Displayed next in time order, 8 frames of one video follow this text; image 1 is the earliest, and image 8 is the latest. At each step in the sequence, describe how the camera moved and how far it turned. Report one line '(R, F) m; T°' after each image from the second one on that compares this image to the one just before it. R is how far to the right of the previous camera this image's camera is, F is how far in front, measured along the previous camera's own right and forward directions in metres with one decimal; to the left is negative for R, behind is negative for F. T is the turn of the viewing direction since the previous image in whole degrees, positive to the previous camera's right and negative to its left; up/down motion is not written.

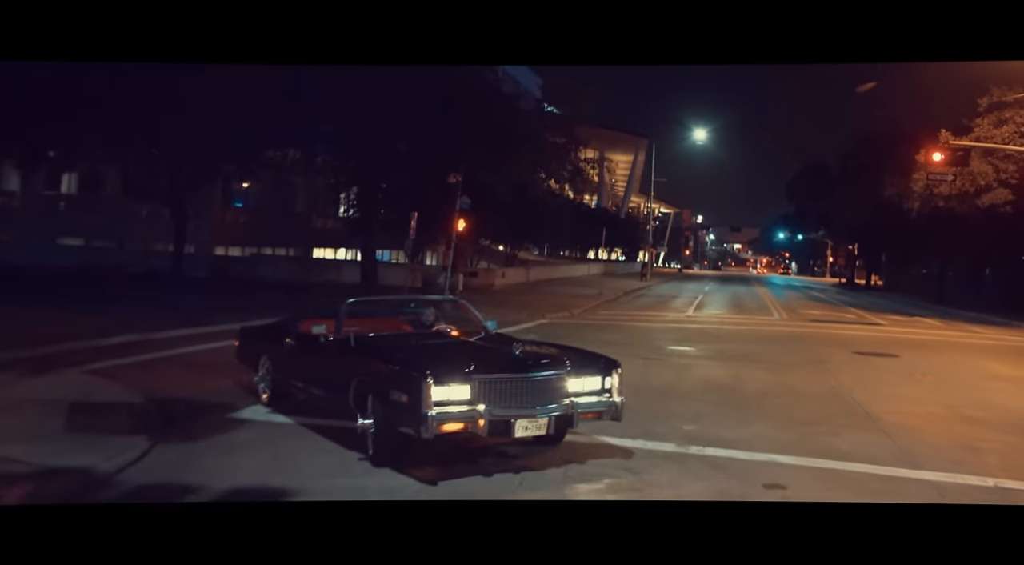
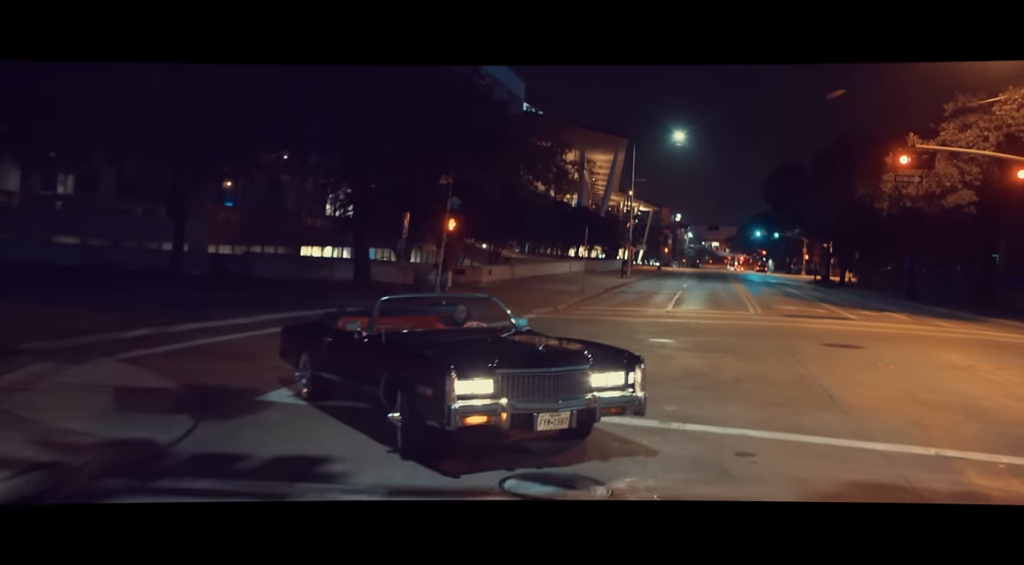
(-0.3, -1.0) m; +2°
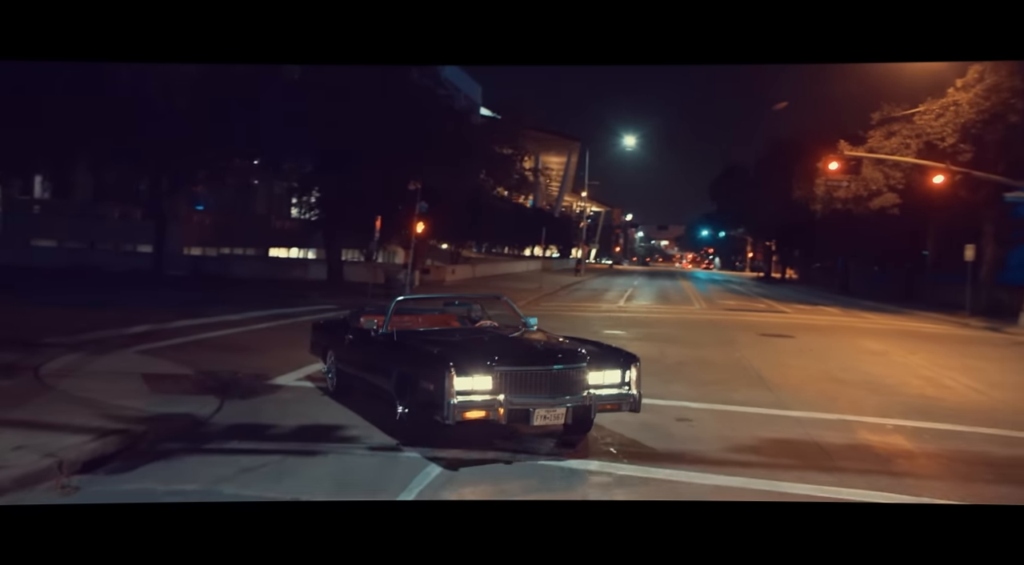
(-0.4, -1.7) m; +4°
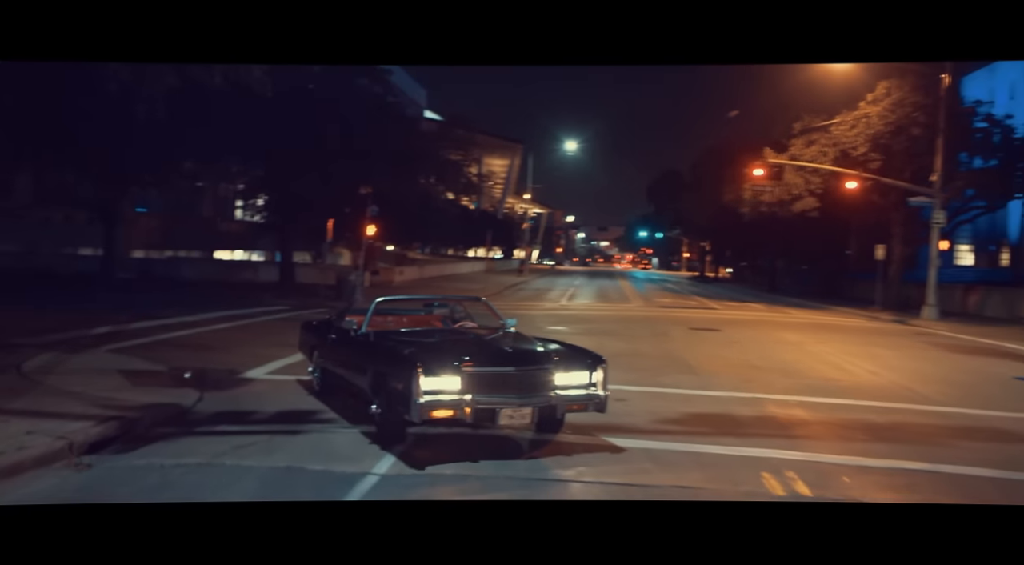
(-0.2, -1.2) m; +5°
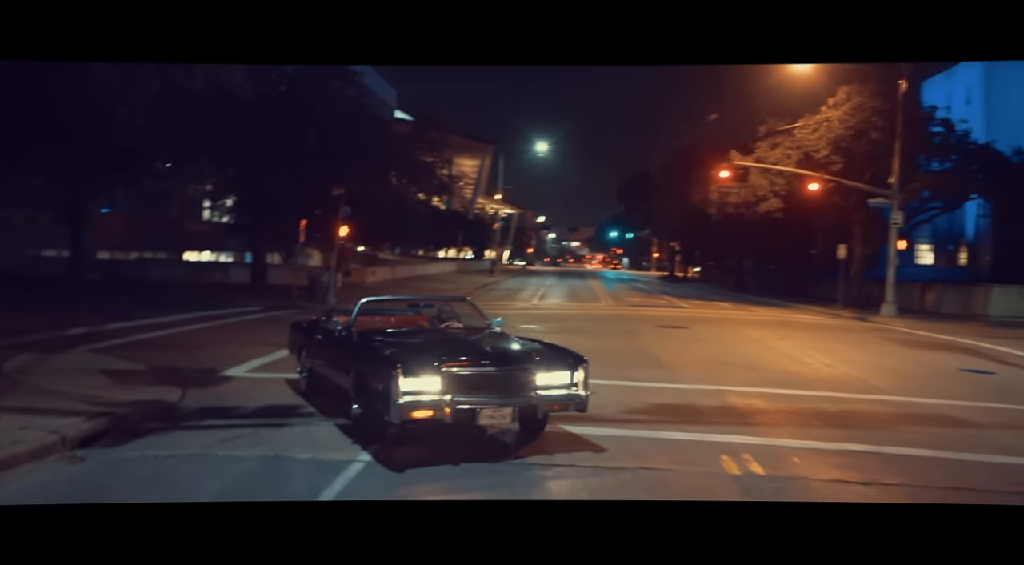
(-0.1, -0.5) m; +2°
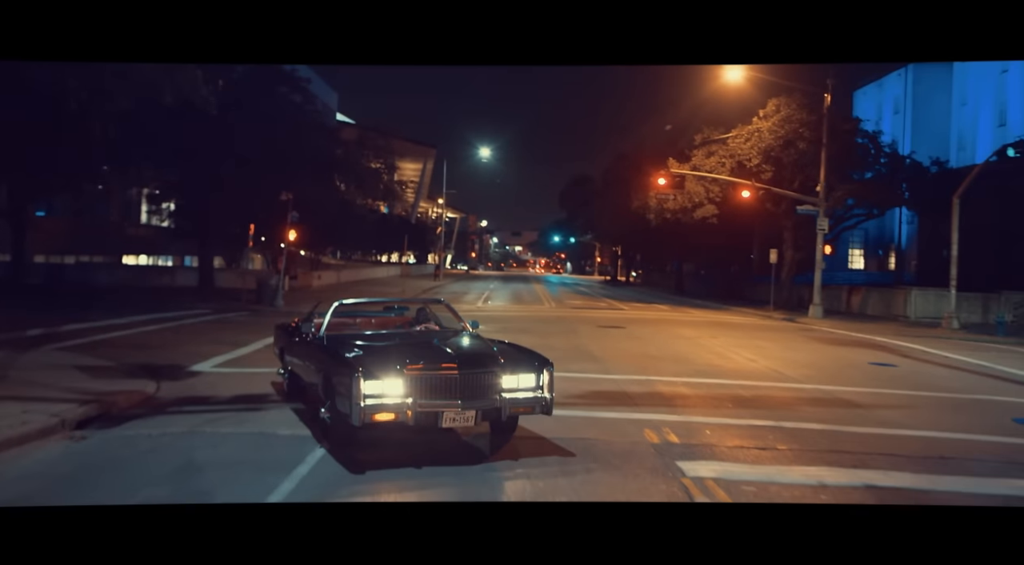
(-0.1, -1.3) m; +5°
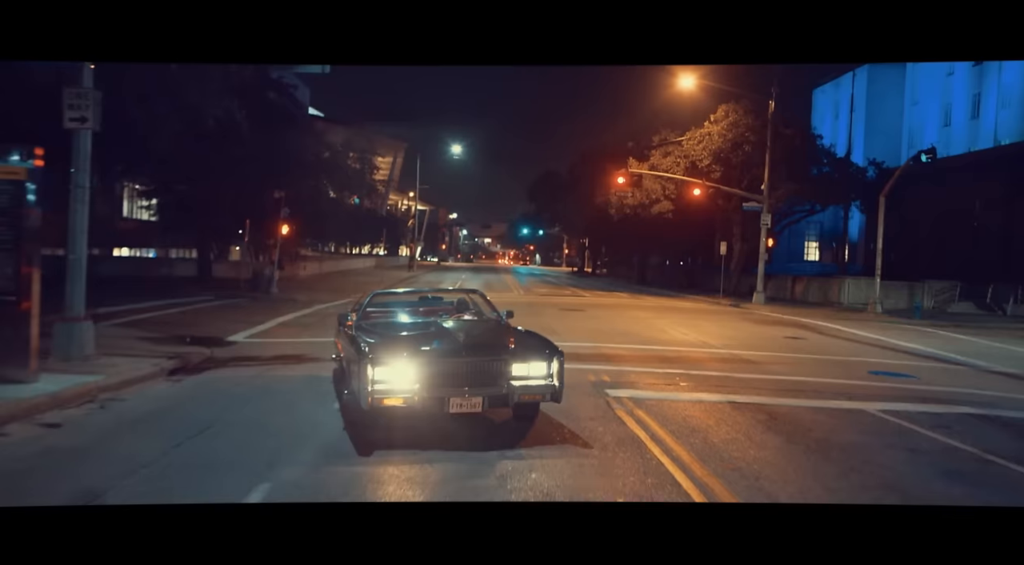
(-0.2, -3.6) m; +3°
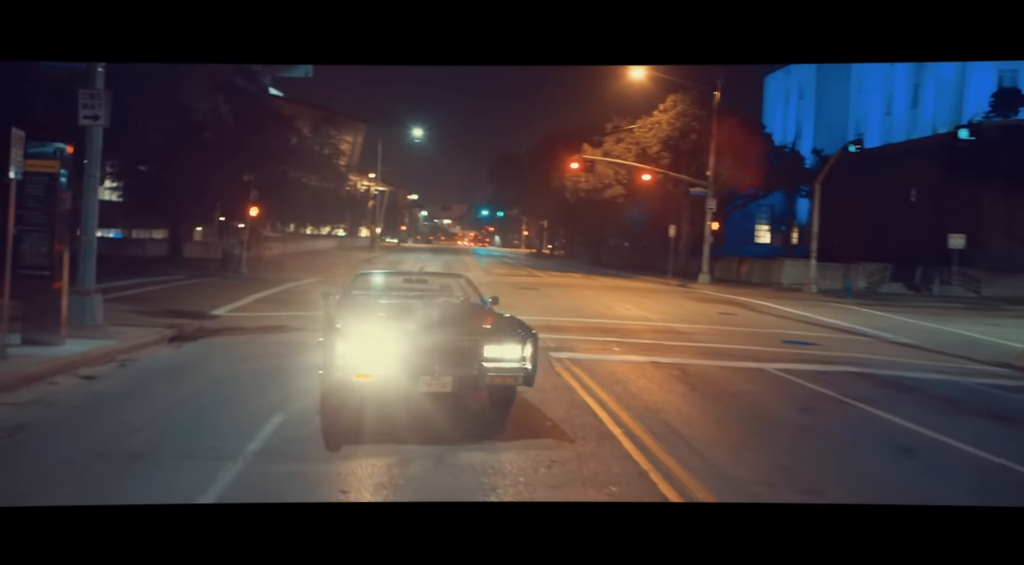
(0.0, -2.1) m; +3°
